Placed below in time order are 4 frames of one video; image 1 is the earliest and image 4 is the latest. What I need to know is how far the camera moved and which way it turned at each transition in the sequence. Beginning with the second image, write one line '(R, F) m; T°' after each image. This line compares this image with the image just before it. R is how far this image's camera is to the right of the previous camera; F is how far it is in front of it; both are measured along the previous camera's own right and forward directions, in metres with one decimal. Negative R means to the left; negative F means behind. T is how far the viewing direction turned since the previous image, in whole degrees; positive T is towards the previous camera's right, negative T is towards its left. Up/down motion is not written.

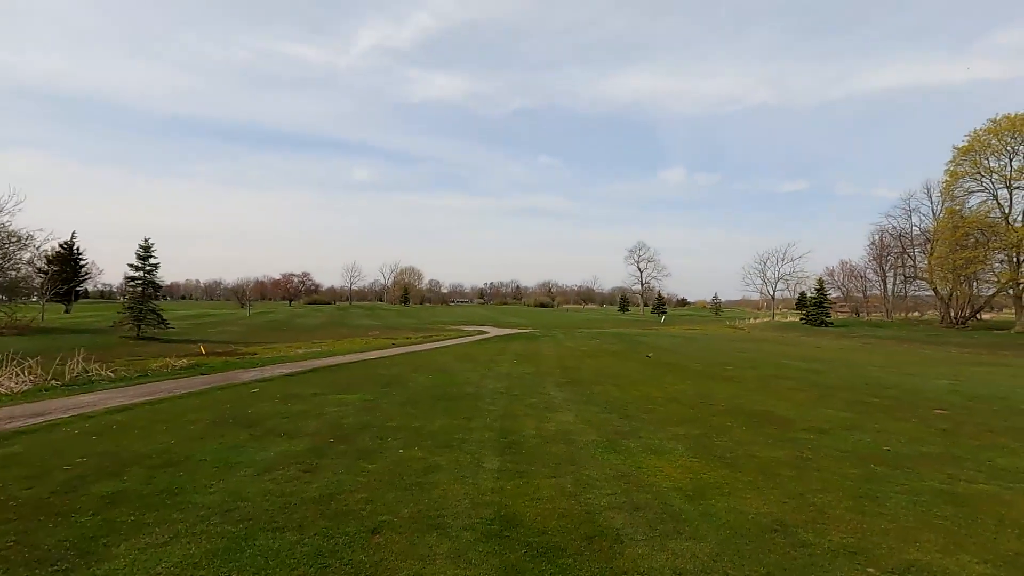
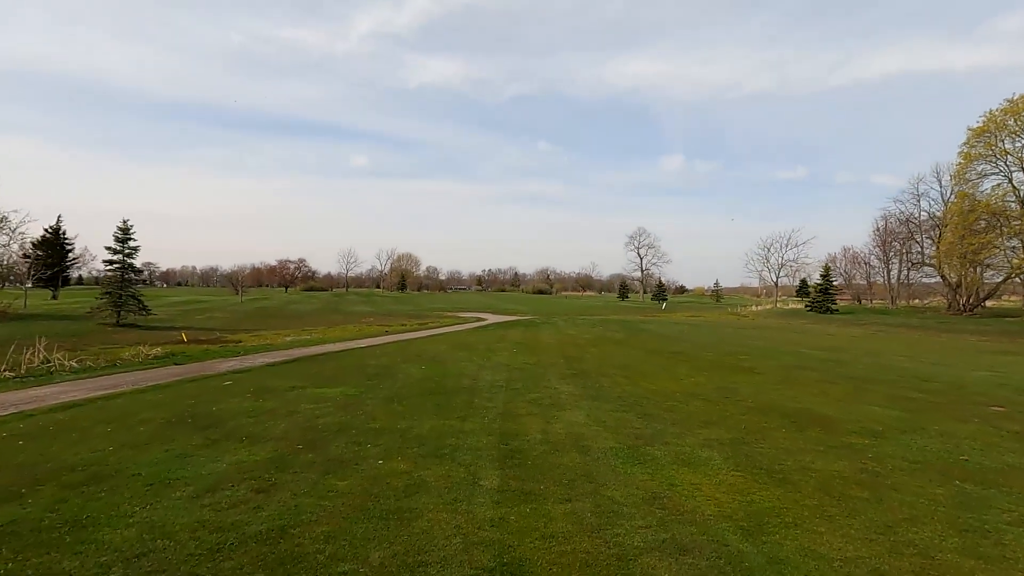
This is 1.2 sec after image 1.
(-0.1, +1.4) m; 0°
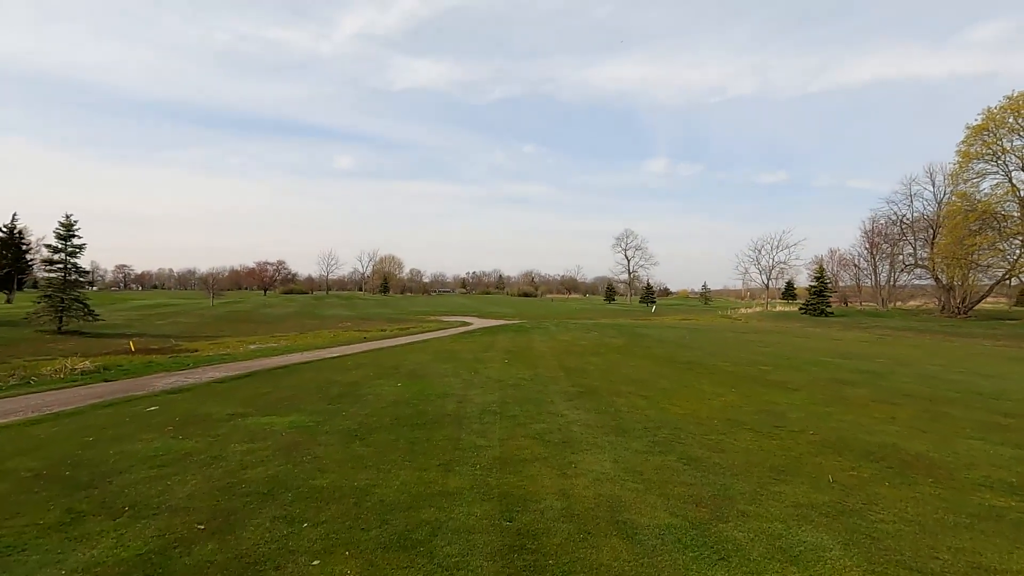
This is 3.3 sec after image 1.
(-0.2, +2.3) m; +2°
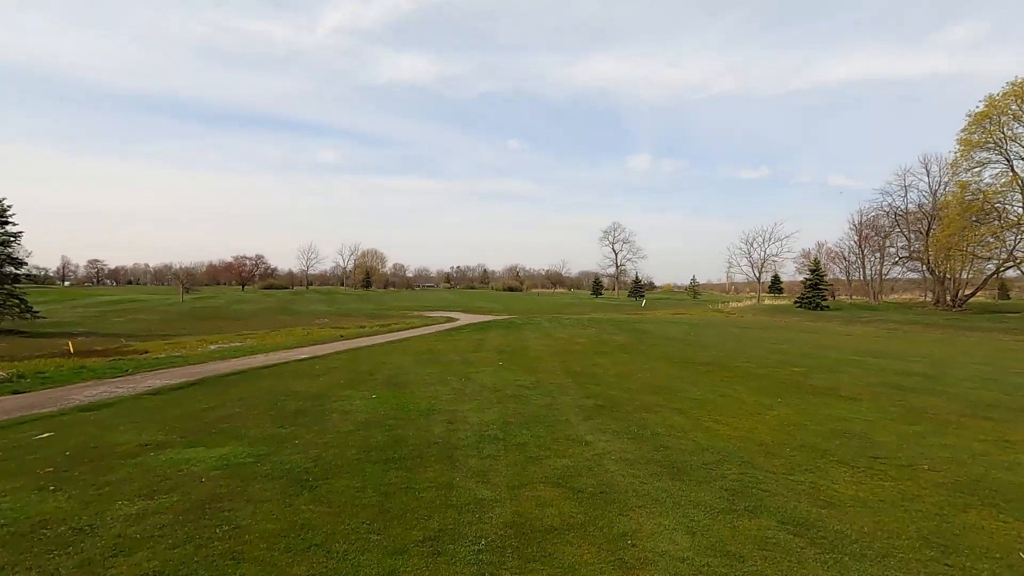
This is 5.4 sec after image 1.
(-0.3, +2.2) m; +2°
